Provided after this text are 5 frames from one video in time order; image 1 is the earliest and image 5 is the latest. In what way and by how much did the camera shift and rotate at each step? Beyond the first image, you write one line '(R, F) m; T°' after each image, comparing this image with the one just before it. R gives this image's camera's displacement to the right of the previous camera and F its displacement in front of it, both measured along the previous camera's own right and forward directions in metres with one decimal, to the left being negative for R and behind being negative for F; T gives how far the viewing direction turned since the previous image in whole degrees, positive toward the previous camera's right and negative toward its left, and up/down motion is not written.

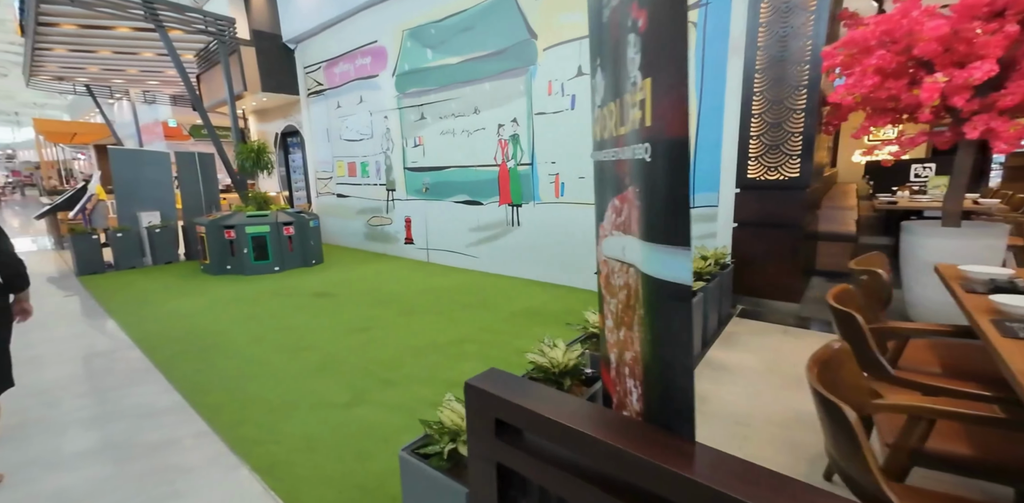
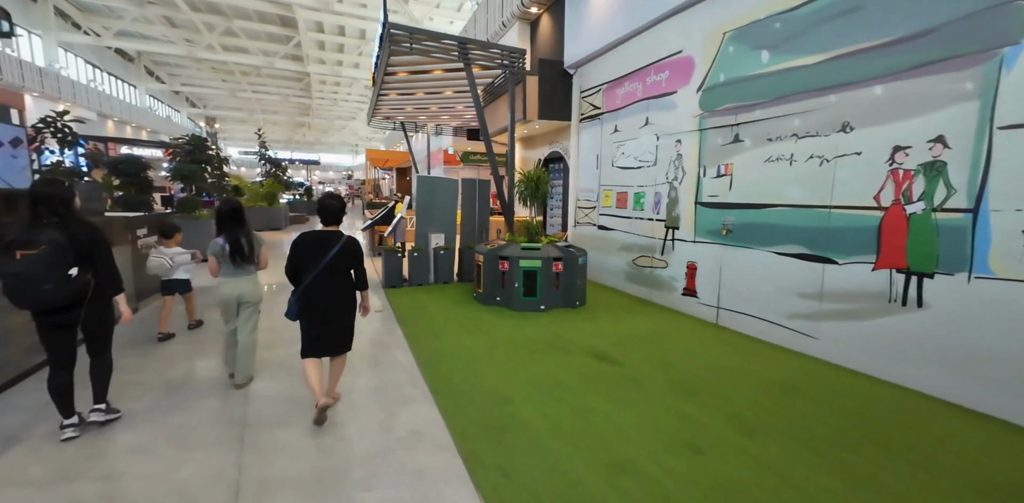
(-1.6, +0.9) m; -27°
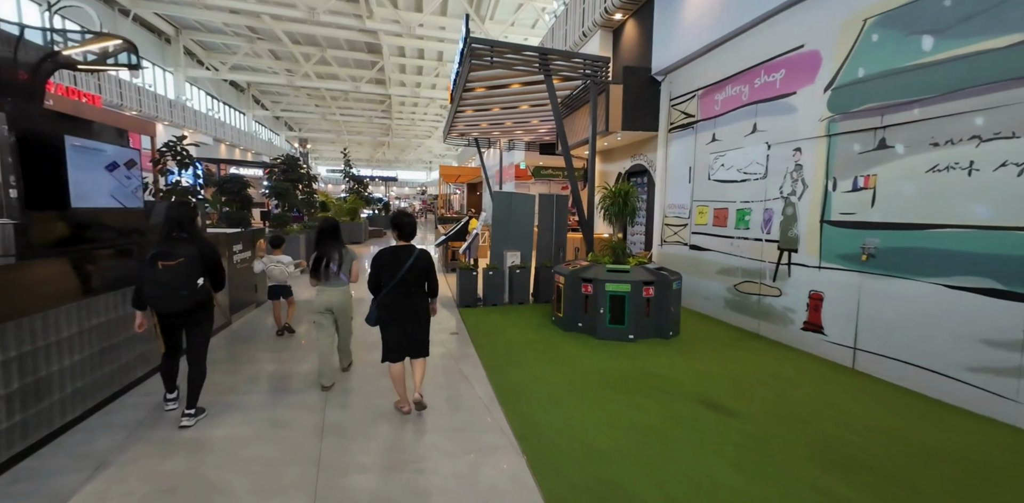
(-0.3, +0.4) m; -9°
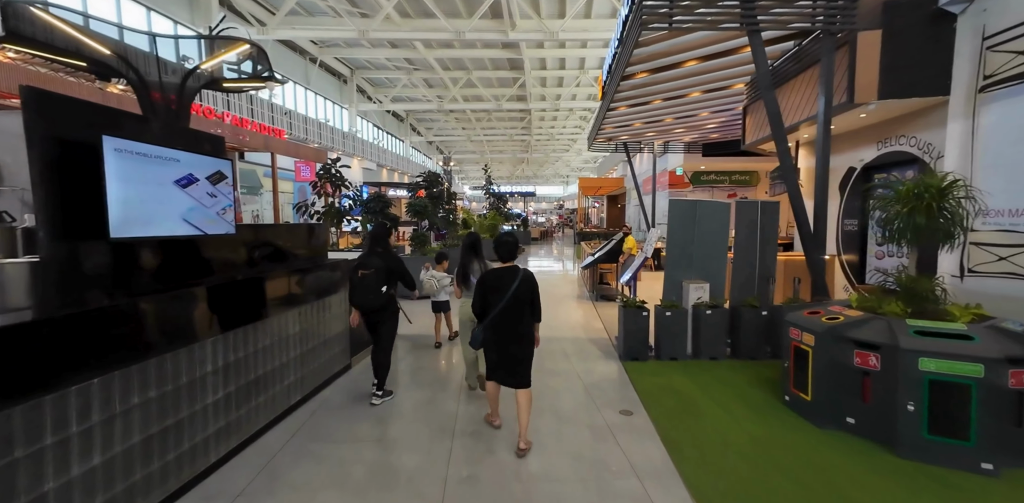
(-0.5, +1.3) m; -20°
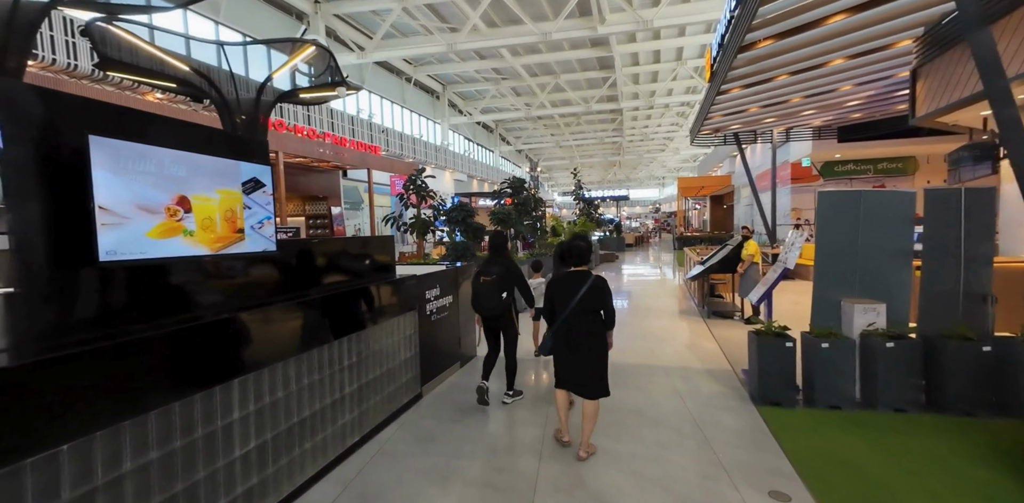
(0.0, +0.6) m; -14°
